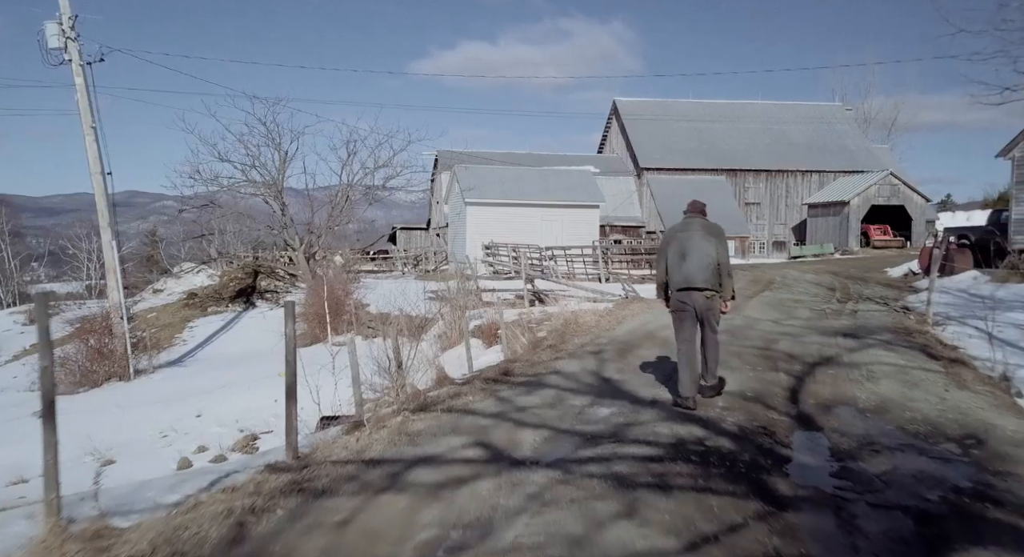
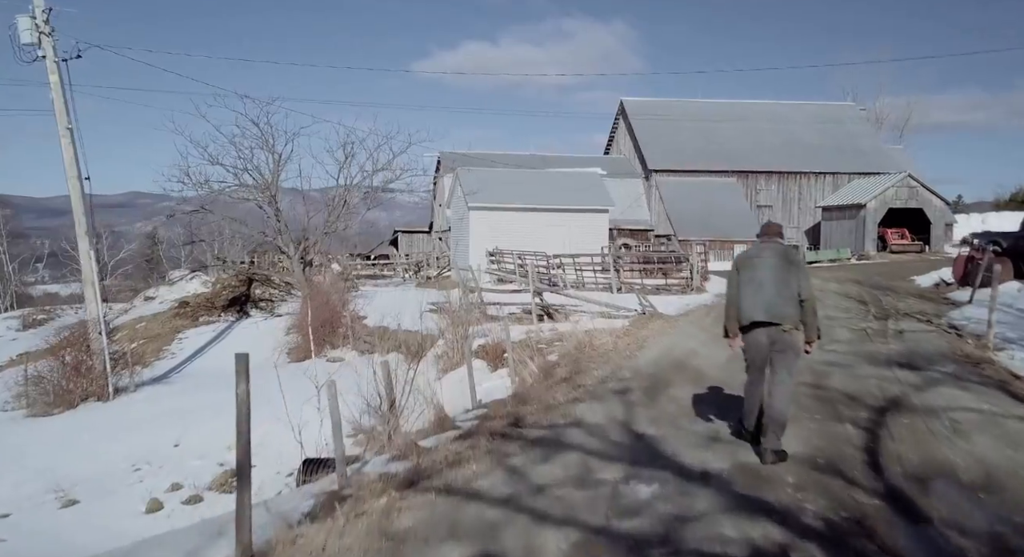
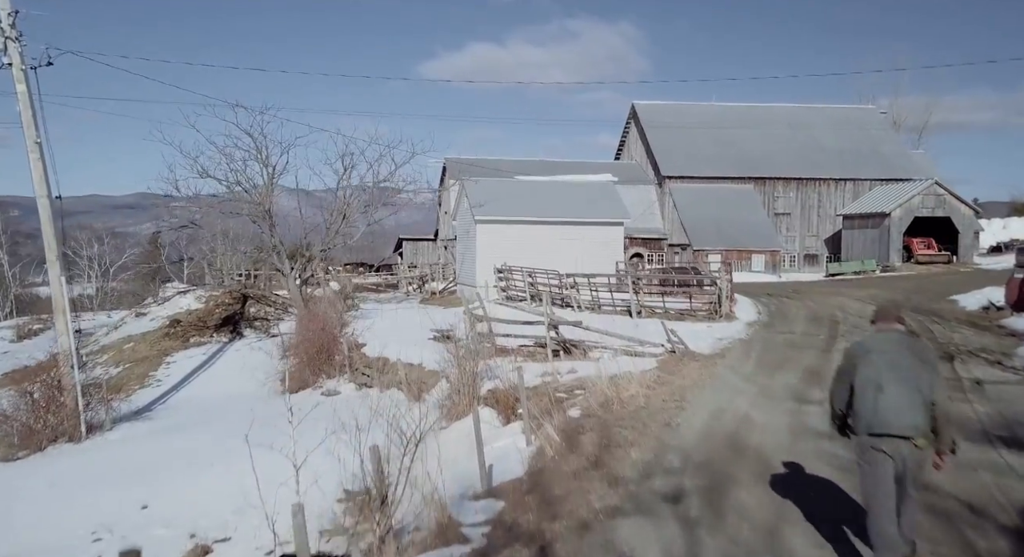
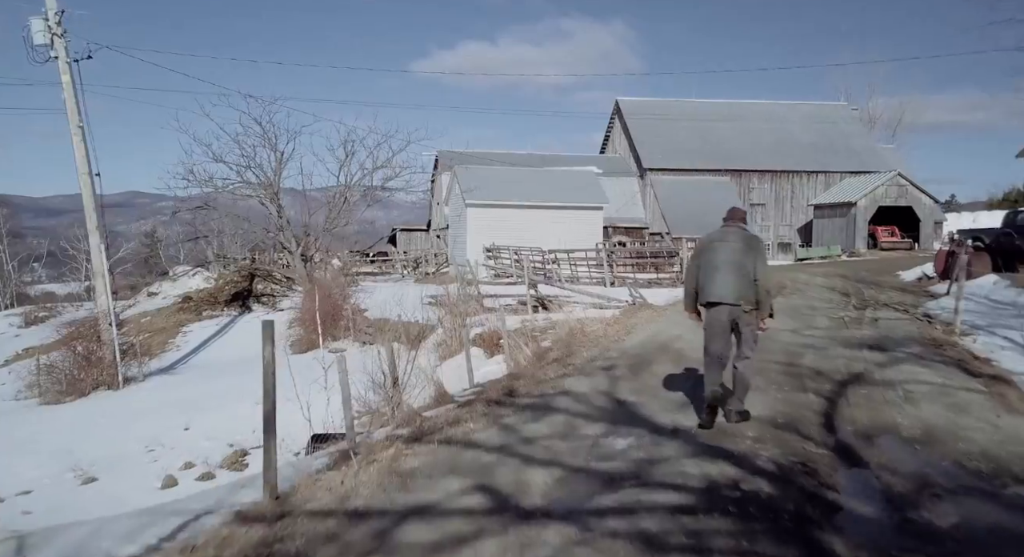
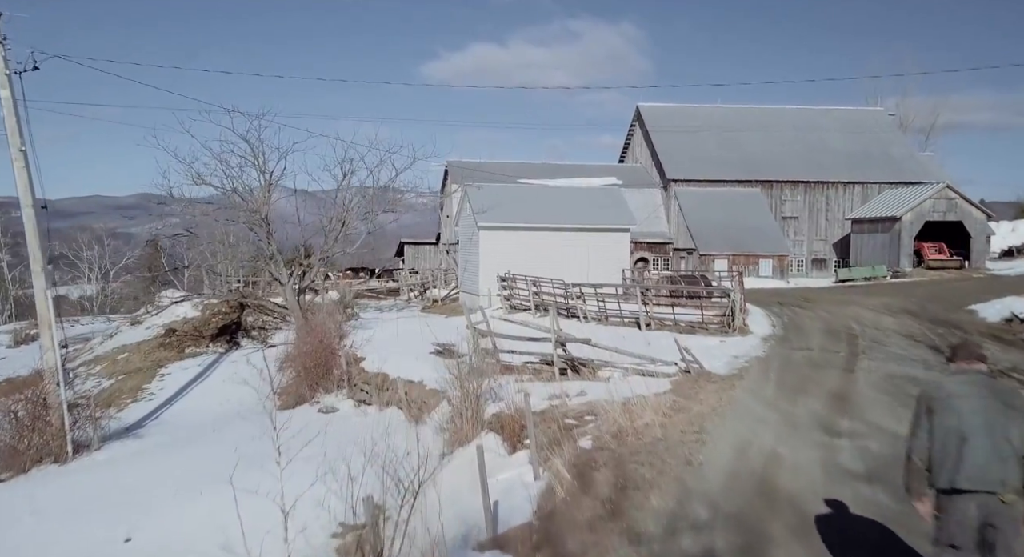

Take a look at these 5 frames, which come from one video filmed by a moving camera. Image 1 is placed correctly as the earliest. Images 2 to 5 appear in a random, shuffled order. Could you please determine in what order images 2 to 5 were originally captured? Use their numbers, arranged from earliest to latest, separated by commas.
4, 2, 3, 5
